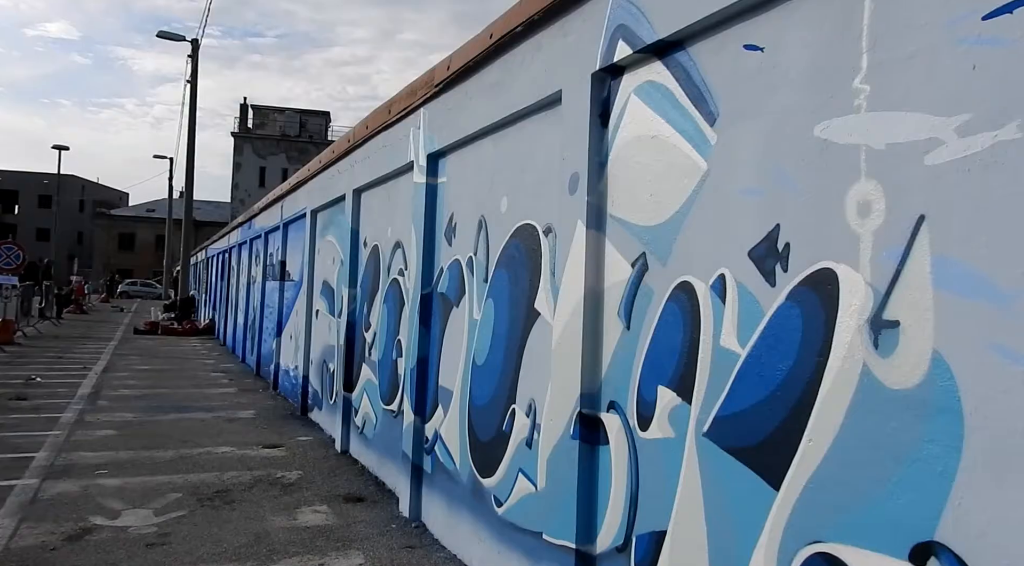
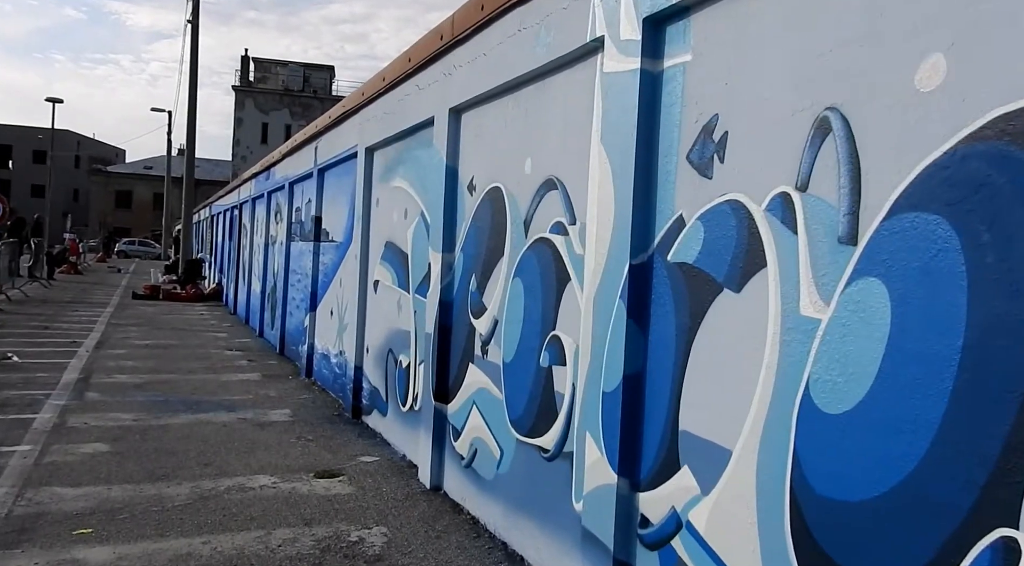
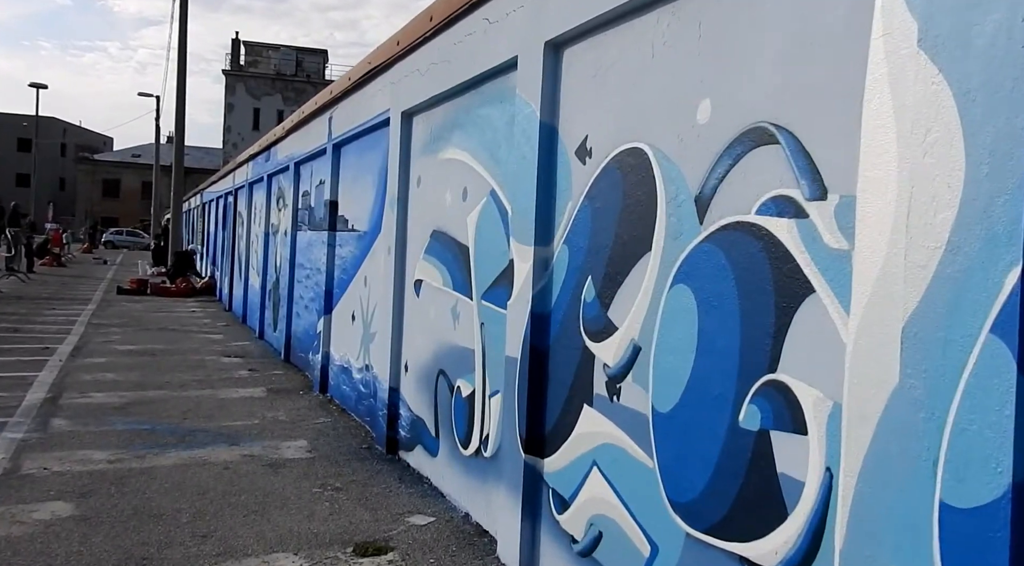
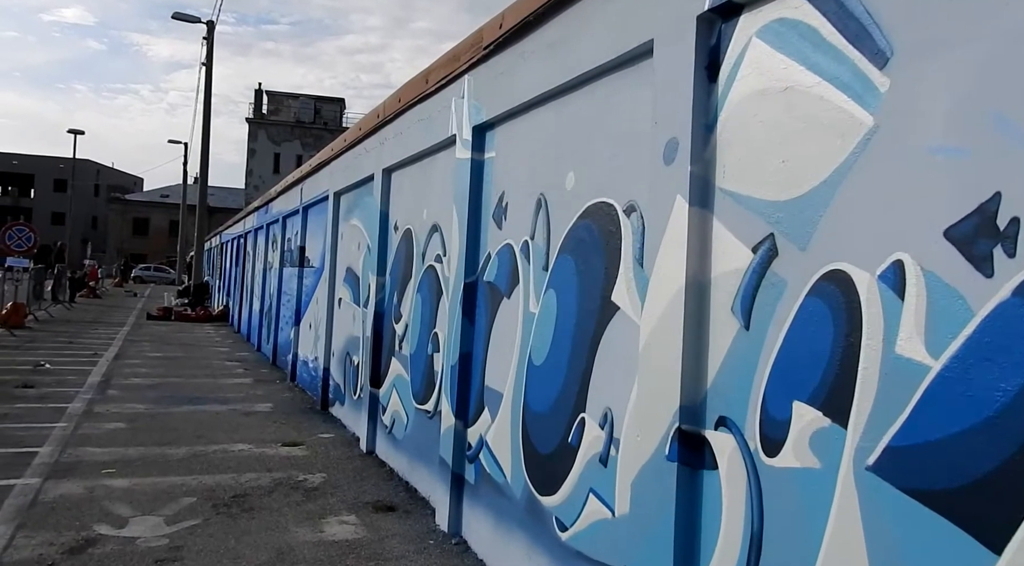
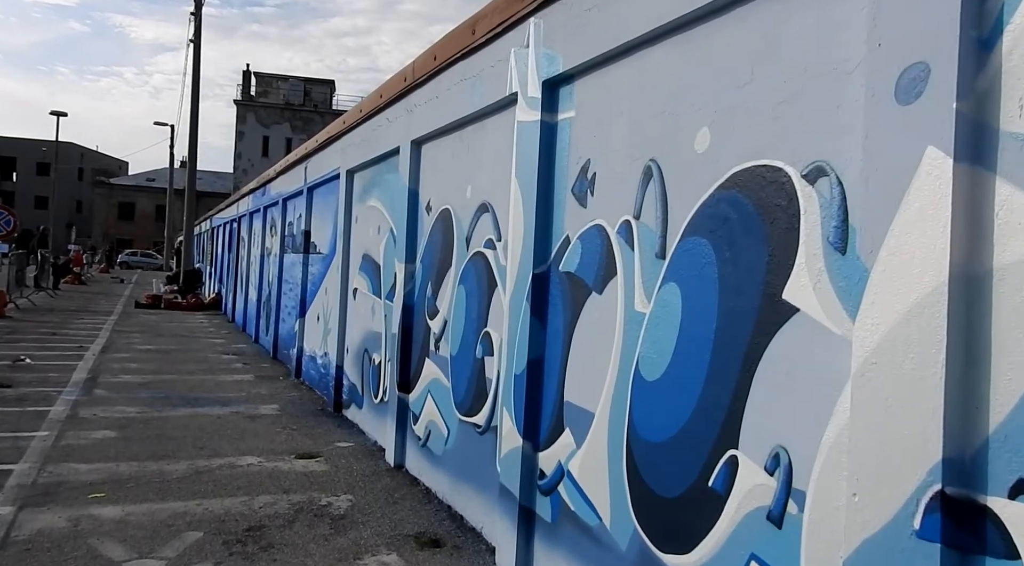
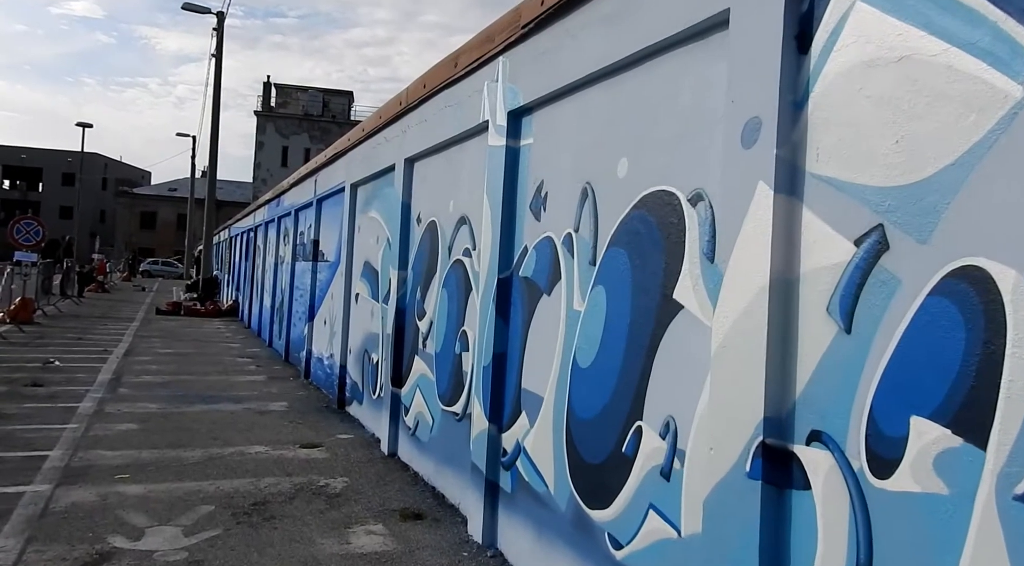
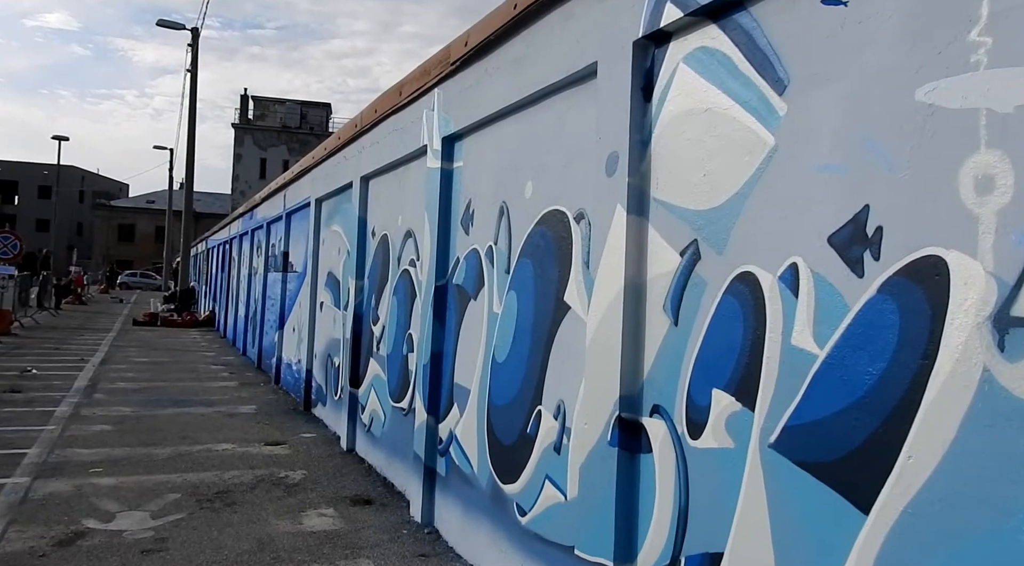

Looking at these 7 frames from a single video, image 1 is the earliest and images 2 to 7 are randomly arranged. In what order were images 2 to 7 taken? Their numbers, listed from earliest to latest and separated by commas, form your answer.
7, 4, 6, 5, 2, 3
